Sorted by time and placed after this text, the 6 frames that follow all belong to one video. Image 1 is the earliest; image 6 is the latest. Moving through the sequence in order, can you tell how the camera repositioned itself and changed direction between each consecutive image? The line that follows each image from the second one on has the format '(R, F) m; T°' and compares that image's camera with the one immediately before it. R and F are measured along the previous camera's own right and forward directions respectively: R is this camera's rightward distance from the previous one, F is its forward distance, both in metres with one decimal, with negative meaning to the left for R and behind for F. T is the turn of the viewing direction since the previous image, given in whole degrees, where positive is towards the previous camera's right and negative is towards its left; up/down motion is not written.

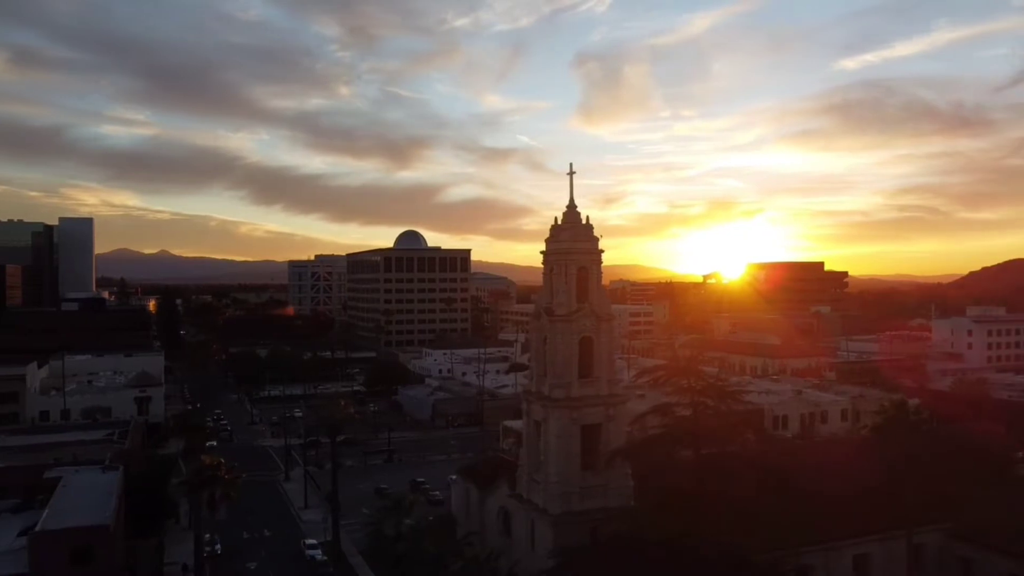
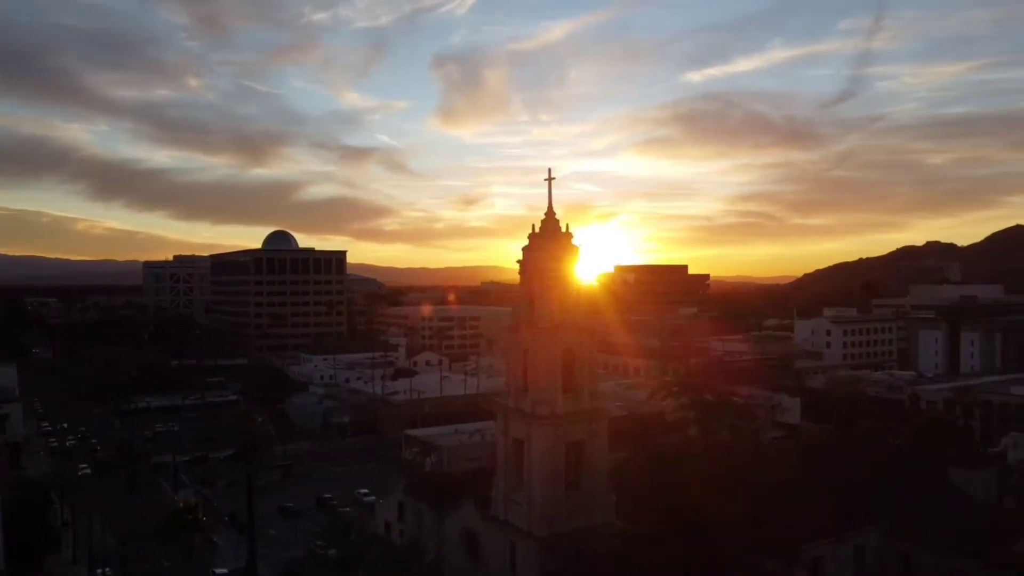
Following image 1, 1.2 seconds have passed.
(-2.2, +1.1) m; +10°
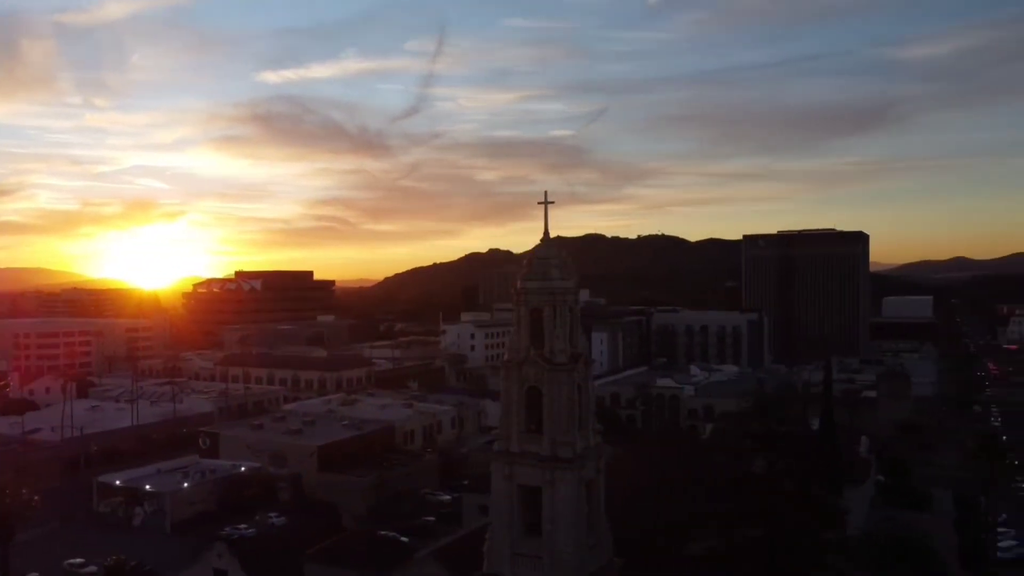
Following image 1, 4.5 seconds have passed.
(-7.1, +3.3) m; +29°
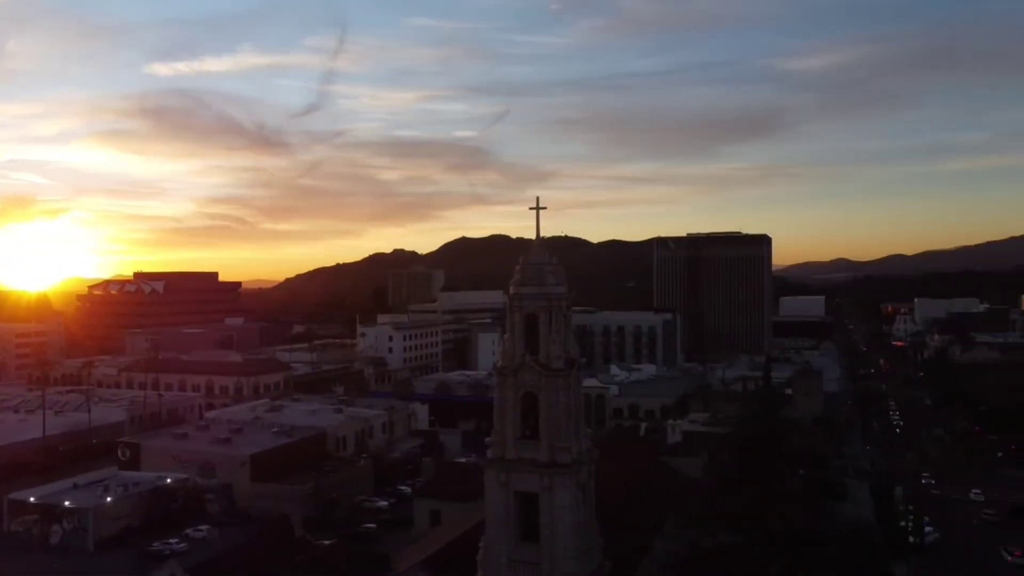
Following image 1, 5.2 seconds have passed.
(-1.6, +0.2) m; +7°
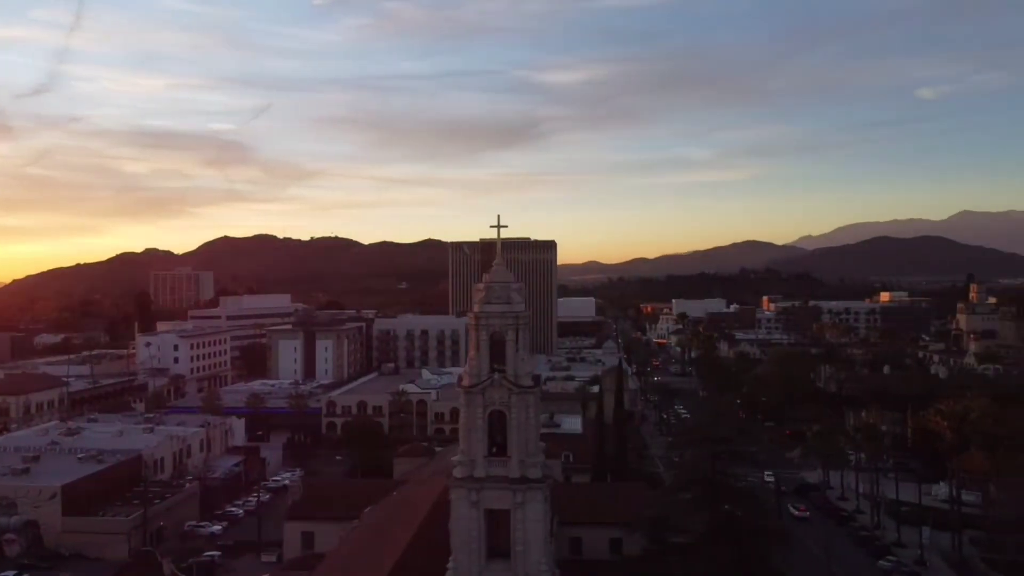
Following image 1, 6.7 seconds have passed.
(-3.5, +0.4) m; +16°
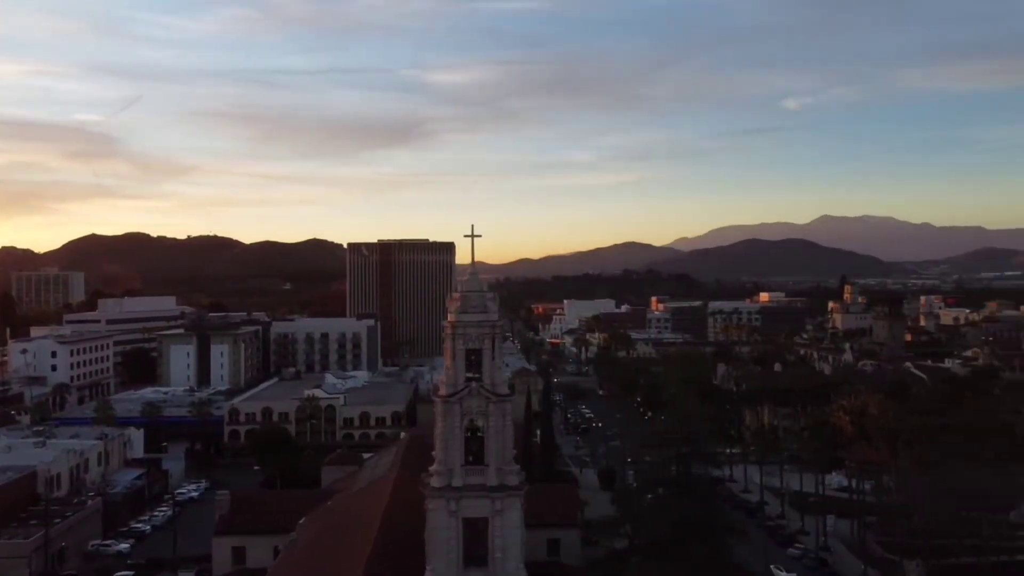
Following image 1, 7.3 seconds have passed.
(-1.6, 0.0) m; +8°
